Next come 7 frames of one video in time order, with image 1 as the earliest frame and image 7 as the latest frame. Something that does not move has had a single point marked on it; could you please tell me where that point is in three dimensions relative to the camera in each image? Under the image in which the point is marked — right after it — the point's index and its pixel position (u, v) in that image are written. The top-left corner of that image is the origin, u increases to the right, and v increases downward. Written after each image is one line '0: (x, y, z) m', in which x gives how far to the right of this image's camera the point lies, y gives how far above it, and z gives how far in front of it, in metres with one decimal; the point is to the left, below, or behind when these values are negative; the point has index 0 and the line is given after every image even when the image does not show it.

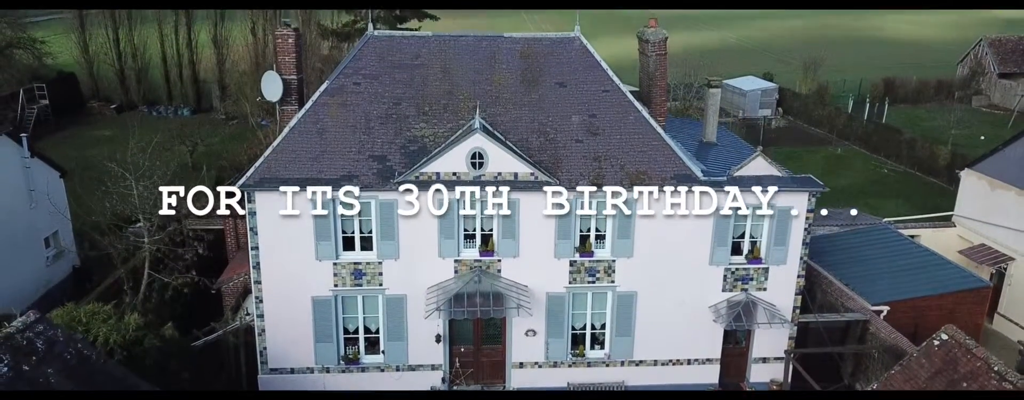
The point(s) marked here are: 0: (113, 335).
0: (-9.9, -3.3, +18.2) m
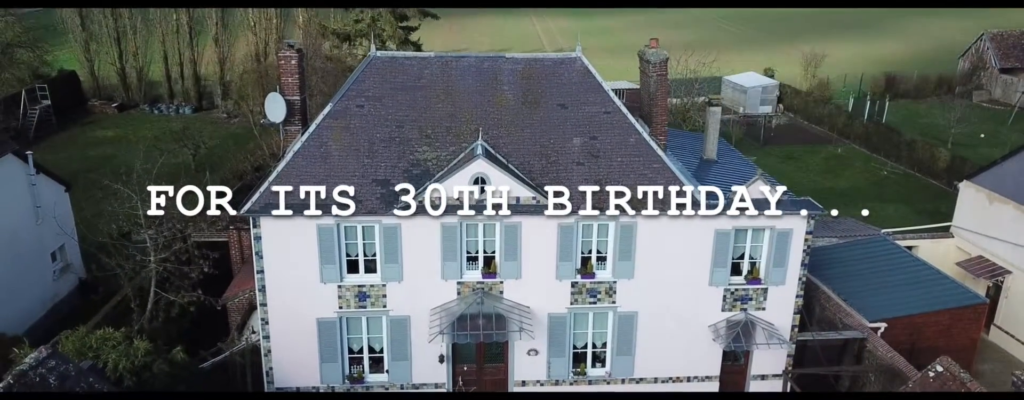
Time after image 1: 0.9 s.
0: (-9.8, -4.0, +18.5) m
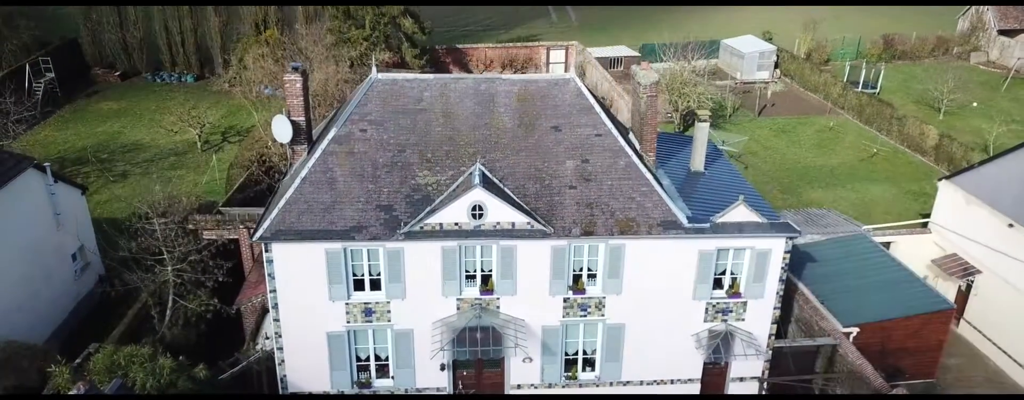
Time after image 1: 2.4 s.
0: (-9.9, -4.9, +20.2) m
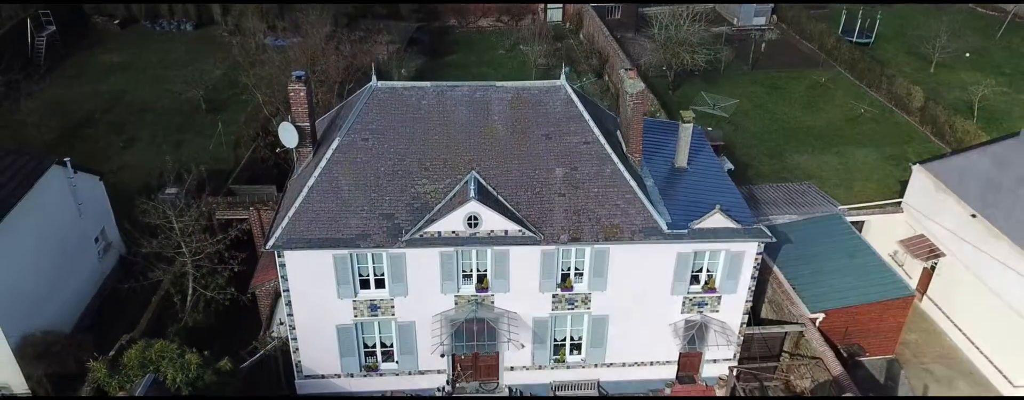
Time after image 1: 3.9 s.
0: (-10.1, -5.4, +22.5) m
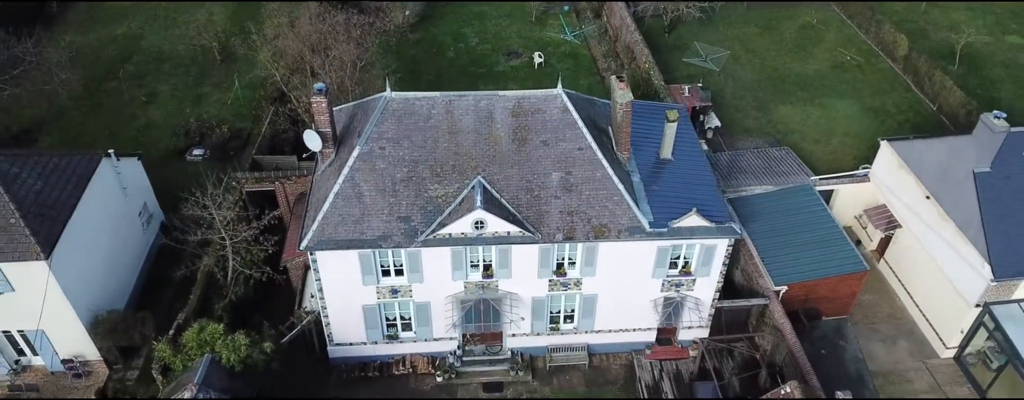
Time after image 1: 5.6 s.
0: (-10.1, -5.7, +26.7) m
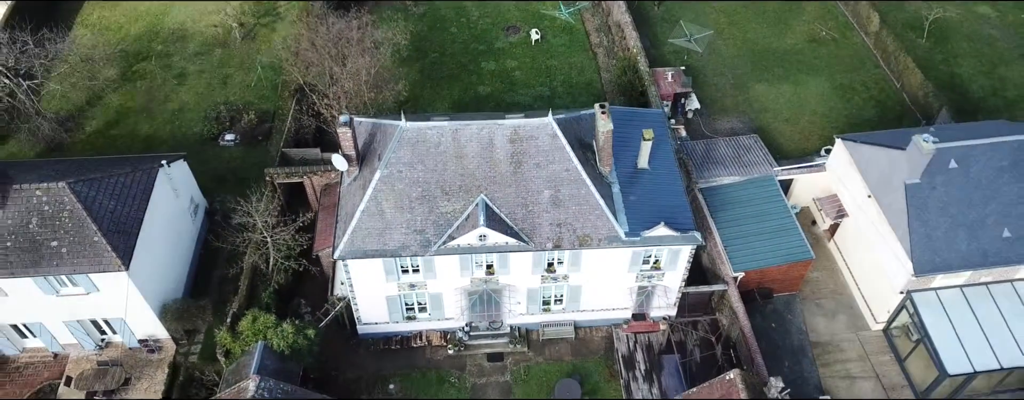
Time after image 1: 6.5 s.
0: (-10.1, -6.4, +32.7) m
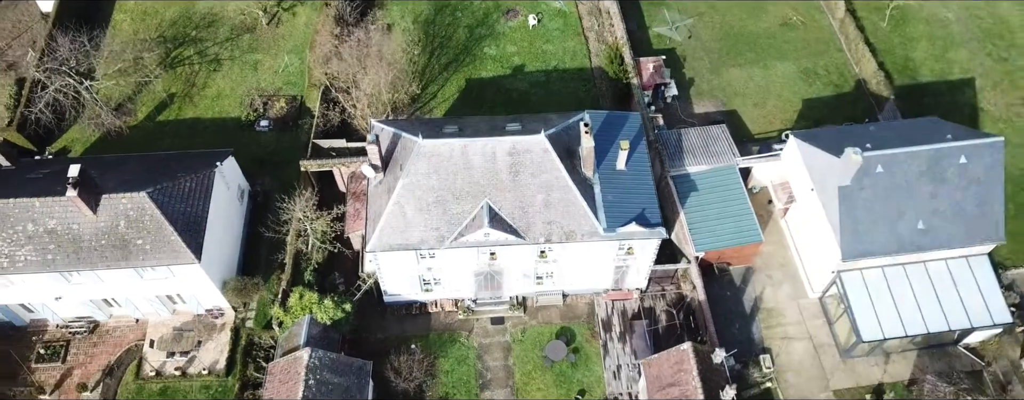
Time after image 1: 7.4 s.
0: (-10.2, -6.4, +40.5) m
